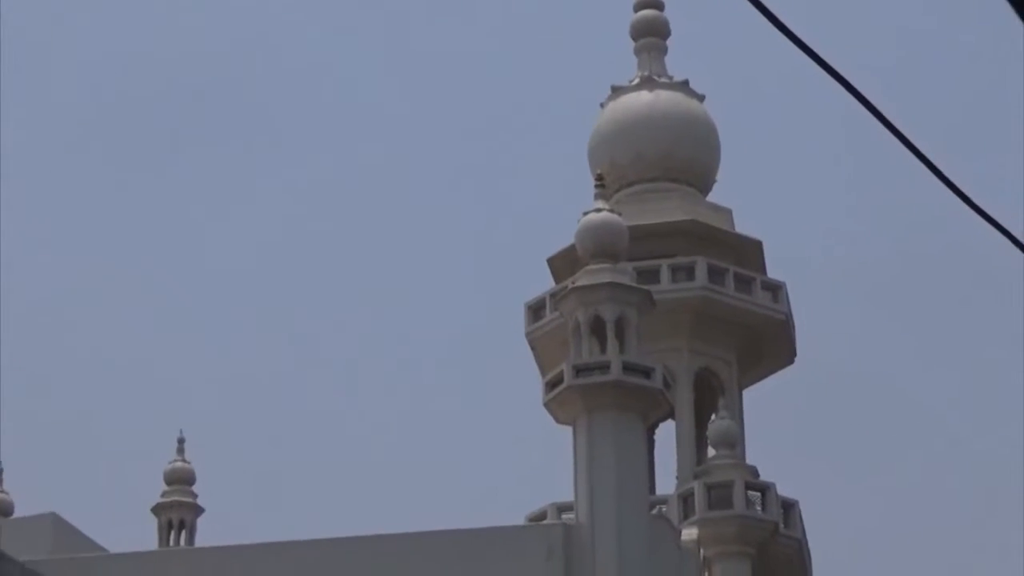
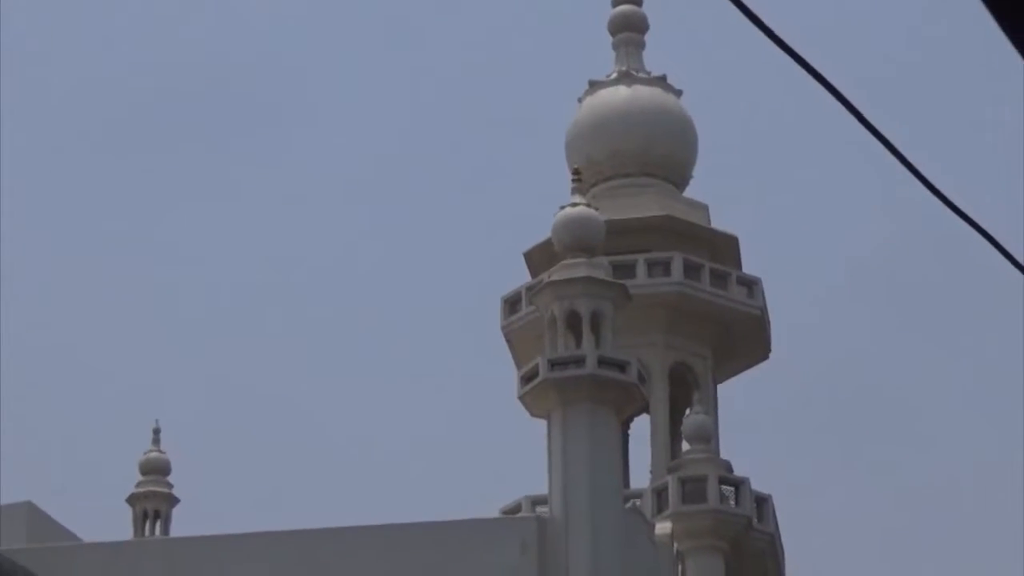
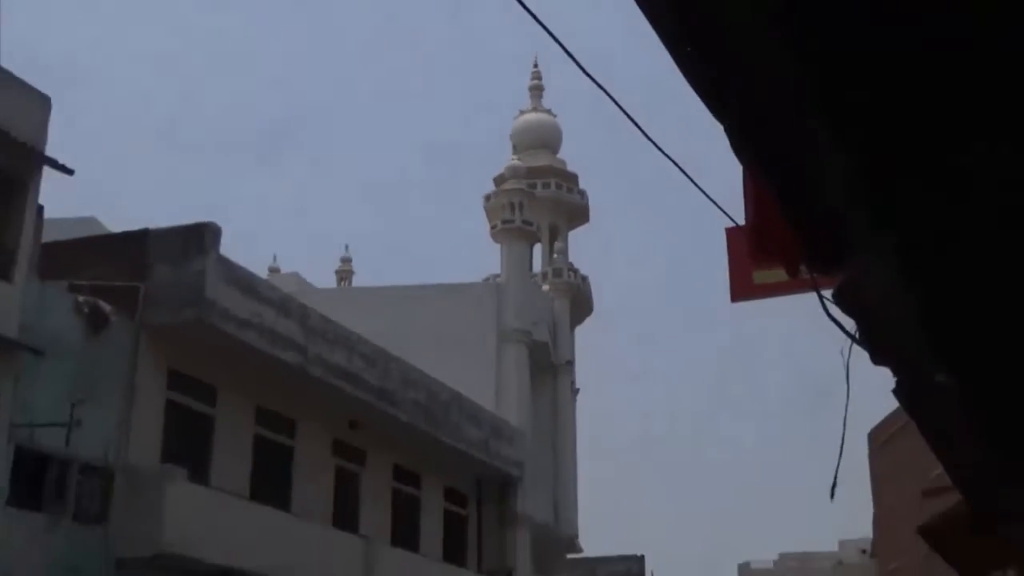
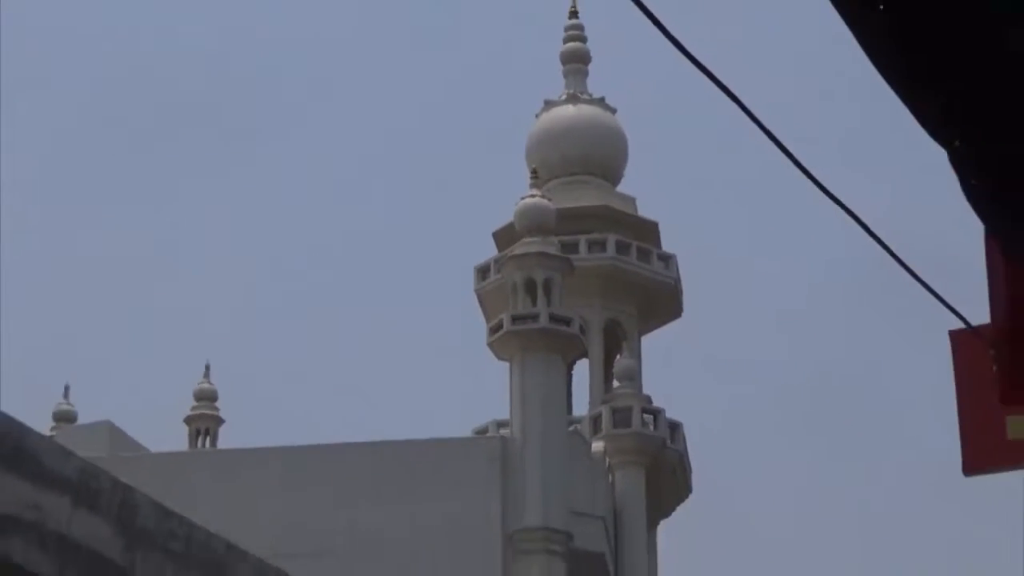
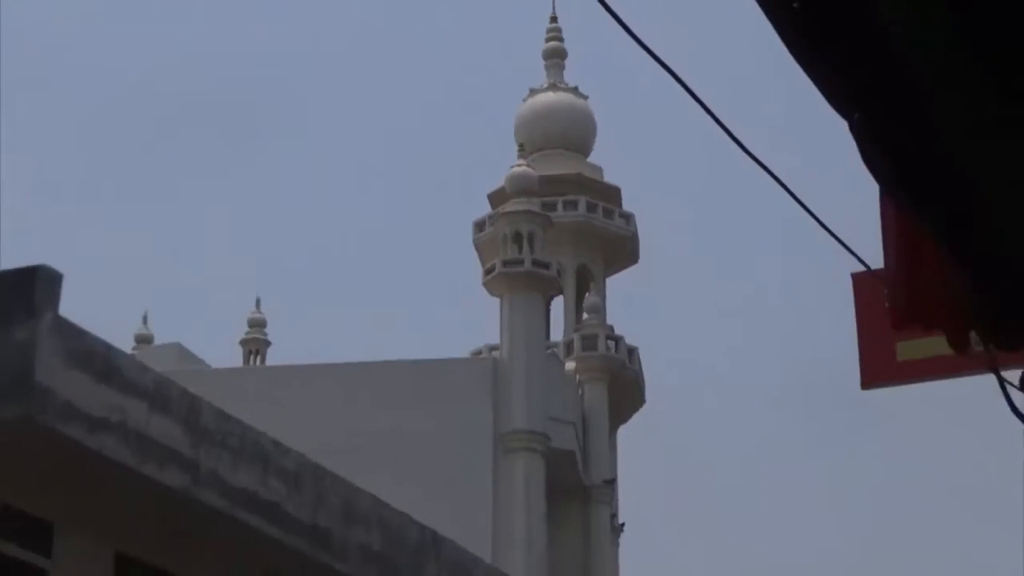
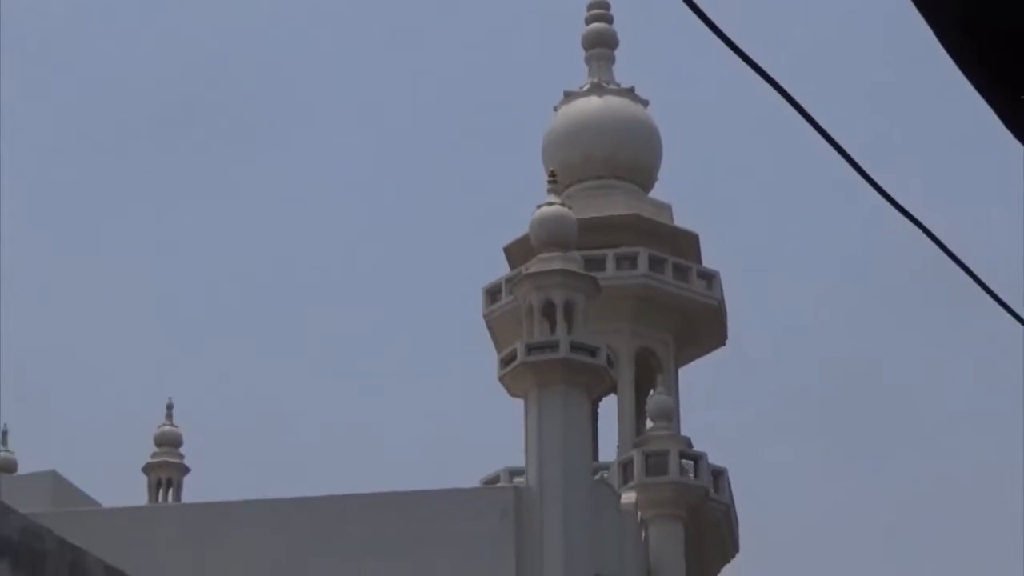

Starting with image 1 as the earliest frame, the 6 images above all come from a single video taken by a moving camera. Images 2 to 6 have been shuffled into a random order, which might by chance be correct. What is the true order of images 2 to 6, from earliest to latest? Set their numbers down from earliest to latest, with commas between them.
2, 6, 4, 5, 3
